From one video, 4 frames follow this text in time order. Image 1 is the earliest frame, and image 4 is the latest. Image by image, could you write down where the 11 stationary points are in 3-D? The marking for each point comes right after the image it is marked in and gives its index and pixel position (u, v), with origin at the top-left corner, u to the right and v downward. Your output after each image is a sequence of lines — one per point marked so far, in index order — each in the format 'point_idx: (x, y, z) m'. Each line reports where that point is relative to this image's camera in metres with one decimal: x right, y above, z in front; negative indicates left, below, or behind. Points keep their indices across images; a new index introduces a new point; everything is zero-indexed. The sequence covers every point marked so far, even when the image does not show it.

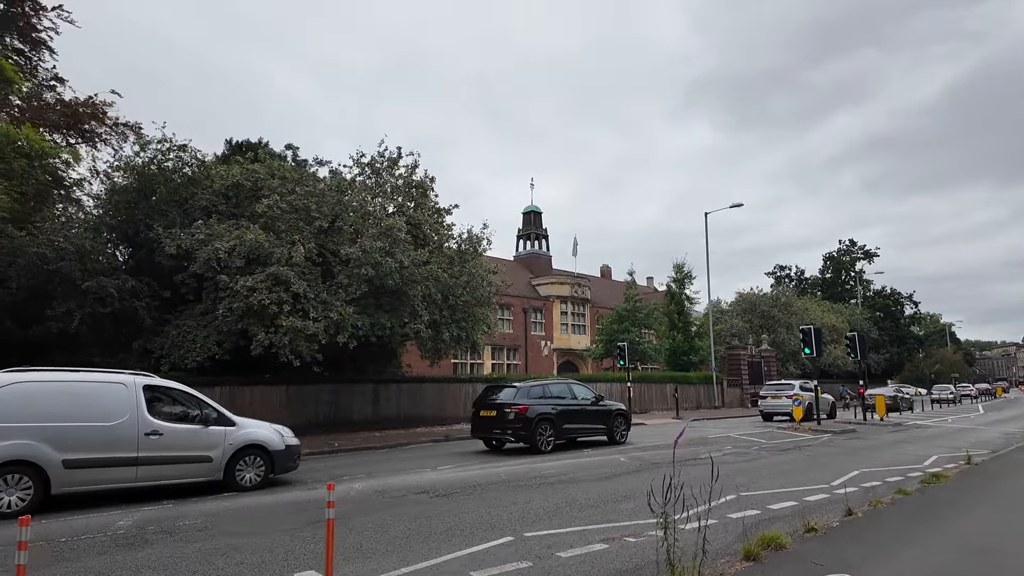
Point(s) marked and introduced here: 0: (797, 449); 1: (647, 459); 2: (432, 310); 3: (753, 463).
0: (+7.8, -4.3, +15.9) m
1: (+3.0, -3.8, +13.0) m
2: (-2.6, -0.7, +19.7) m
3: (+5.4, -3.8, +13.0) m
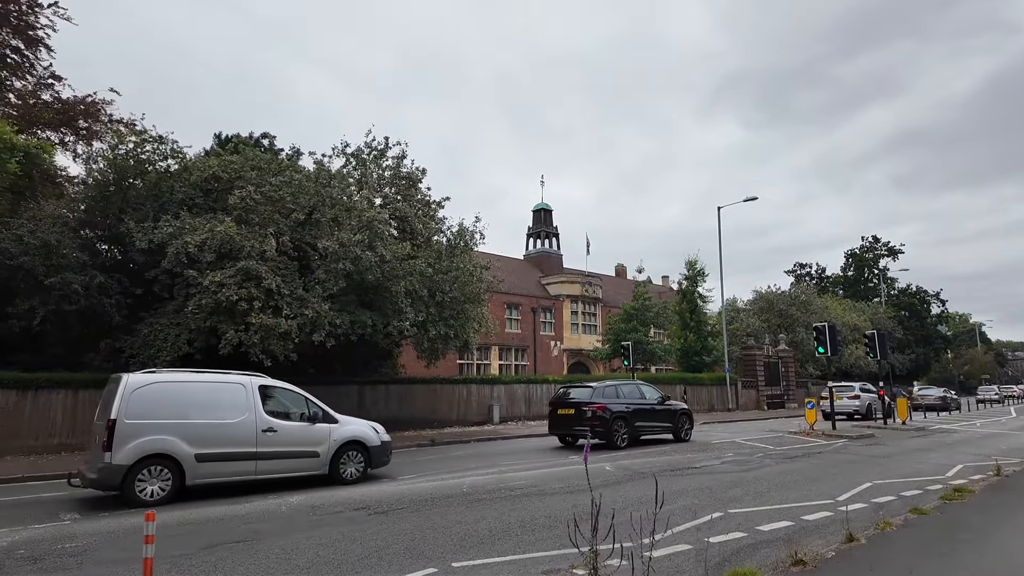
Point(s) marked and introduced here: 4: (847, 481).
0: (+7.3, -4.1, +14.5) m
1: (+2.4, -3.6, +11.8) m
2: (-2.9, -0.6, +18.7) m
3: (+4.8, -3.6, +11.7) m
4: (+6.3, -3.6, +11.0) m
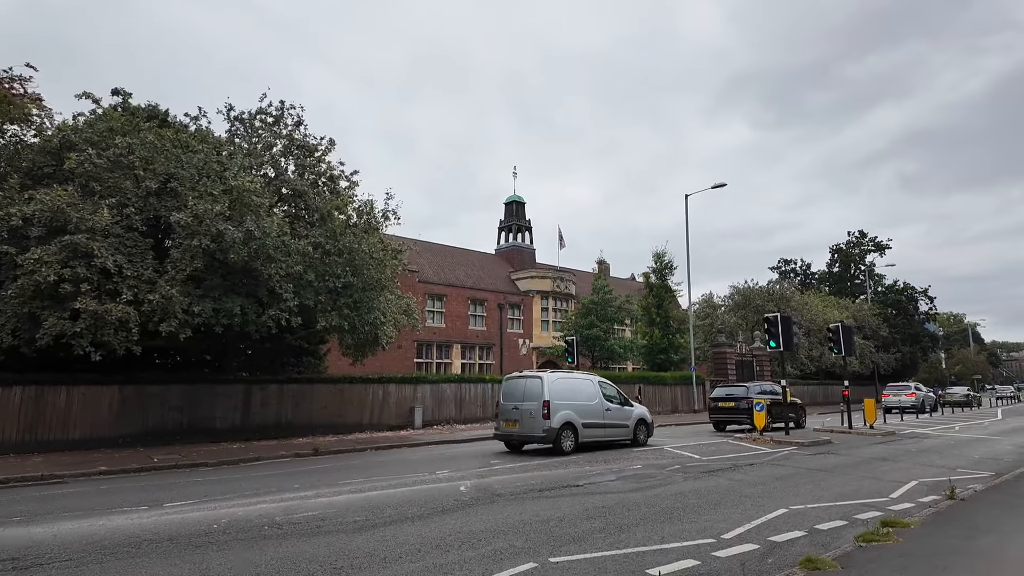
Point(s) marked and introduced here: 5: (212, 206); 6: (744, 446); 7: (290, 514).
0: (+4.6, -3.6, +12.0) m
1: (-0.3, -3.1, +9.3) m
2: (-5.6, -0.1, +16.2) m
3: (+2.1, -3.2, +9.3) m
4: (+3.6, -3.2, +8.6) m
5: (-7.4, +2.0, +14.6) m
6: (+6.1, -4.2, +15.7) m
7: (-2.8, -2.8, +7.5) m
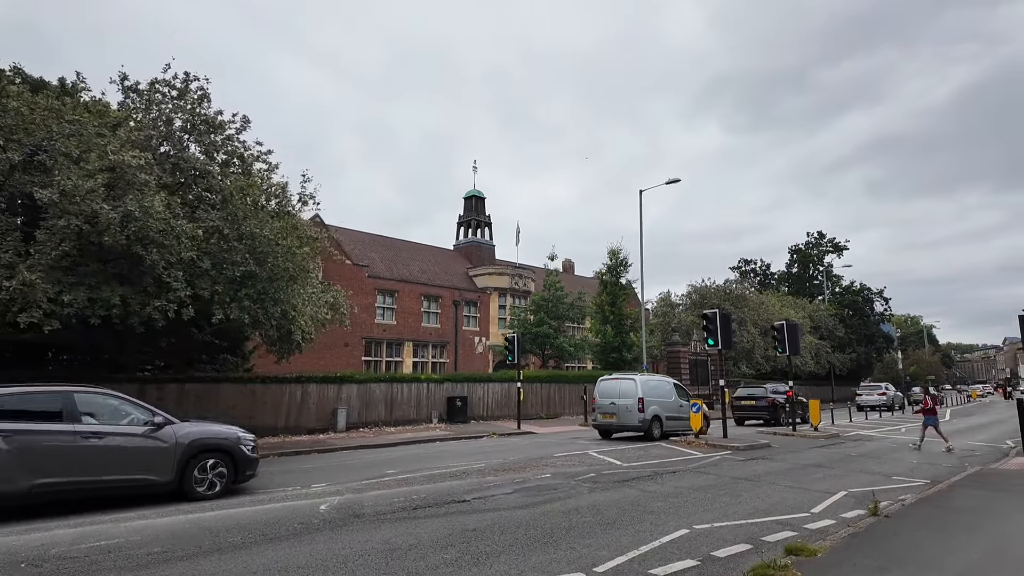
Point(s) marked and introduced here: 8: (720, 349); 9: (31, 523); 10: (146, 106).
0: (+2.7, -3.5, +11.0) m
1: (-2.0, -2.9, +8.0) m
2: (-7.7, +0.1, +14.6) m
3: (+0.4, -3.0, +8.1) m
4: (+1.9, -3.0, +7.5) m
5: (-9.3, +2.3, +13.0) m
6: (+4.0, -4.0, +14.7) m
7: (-4.5, -2.6, +6.1) m
8: (+6.0, -1.7, +17.0) m
9: (-5.8, -2.8, +7.2) m
10: (-9.9, +4.9, +16.1) m
